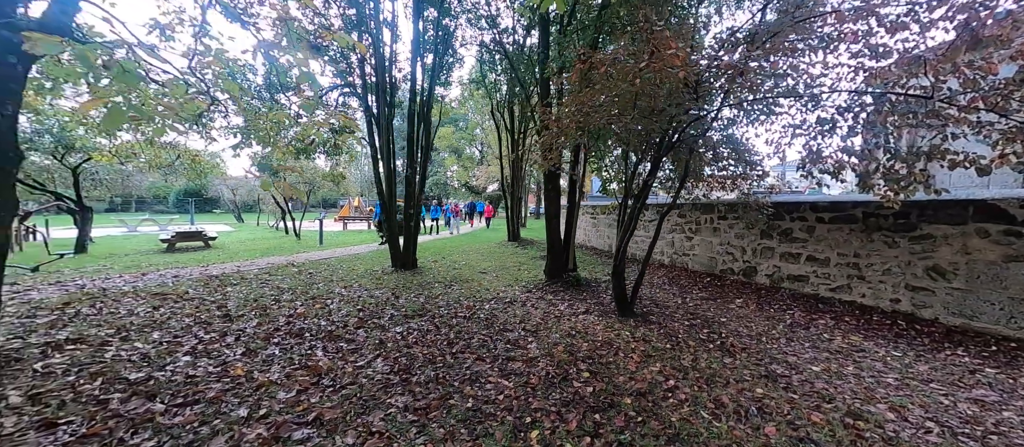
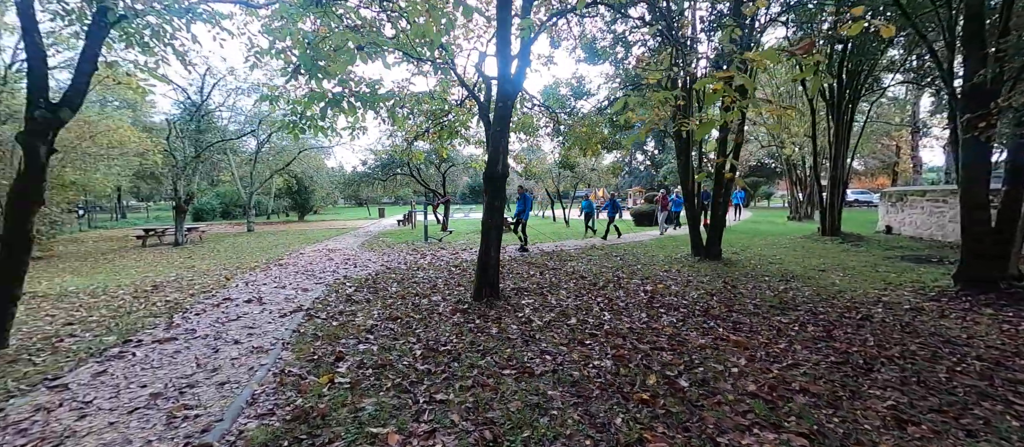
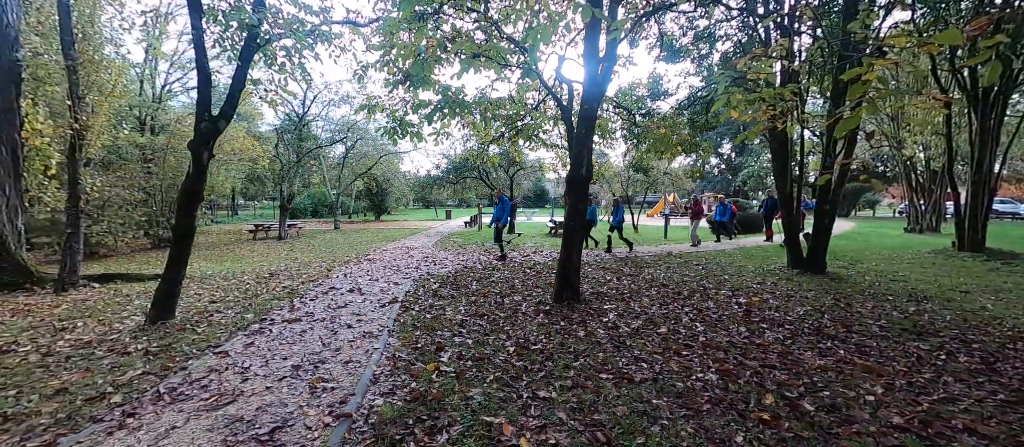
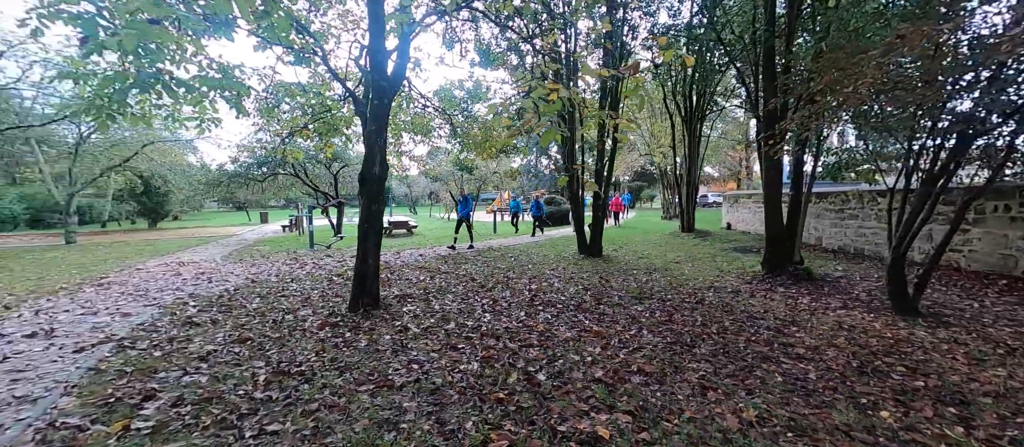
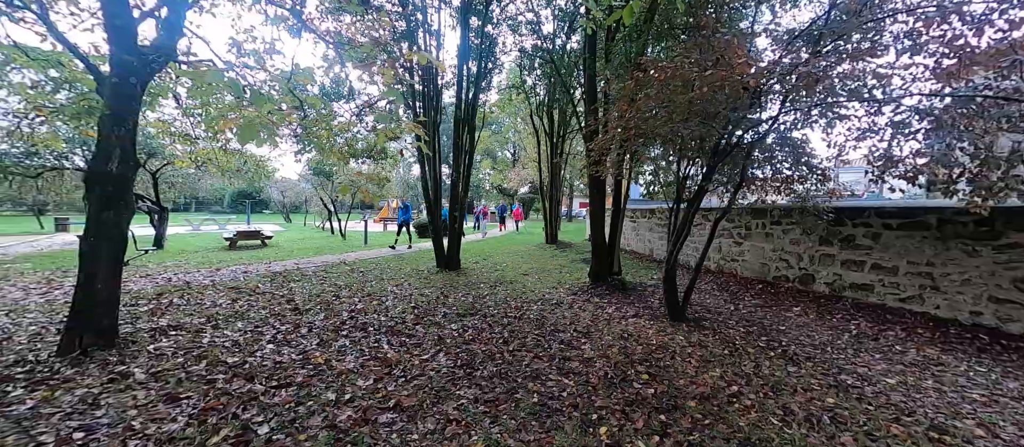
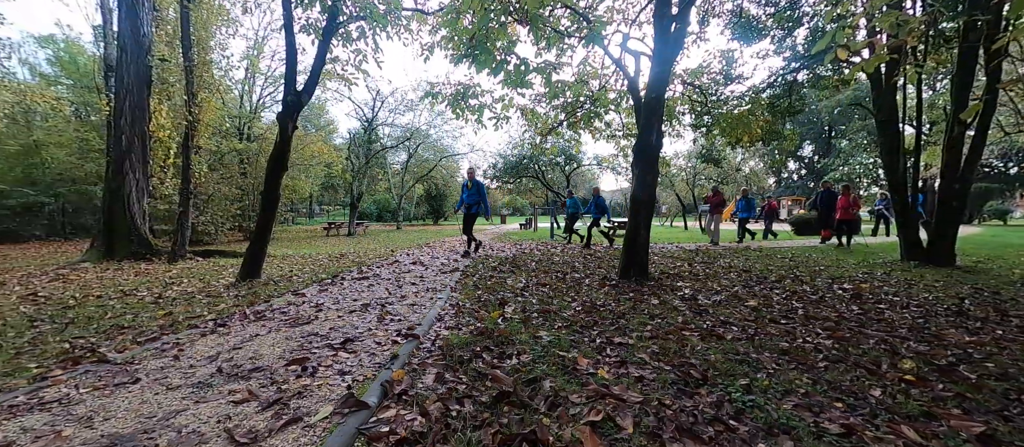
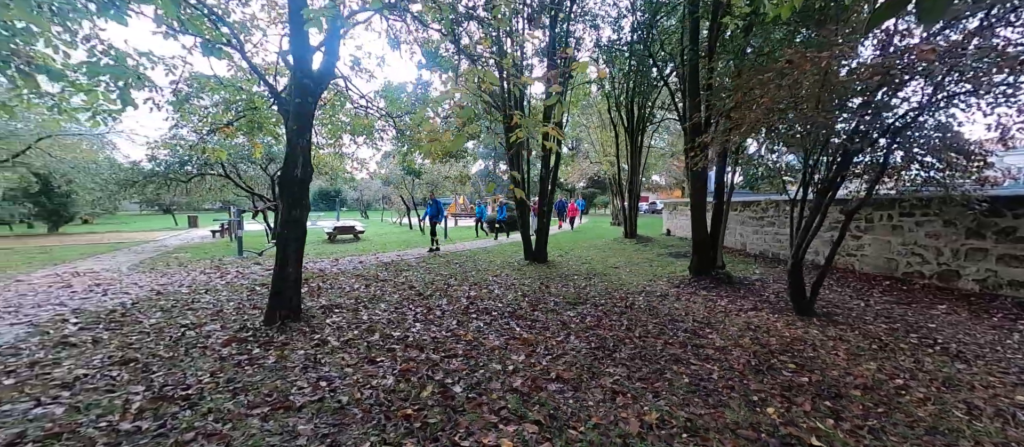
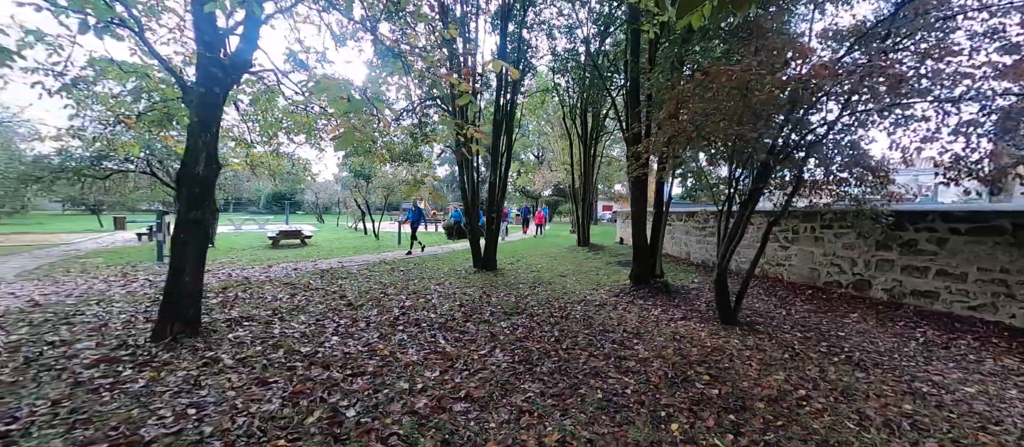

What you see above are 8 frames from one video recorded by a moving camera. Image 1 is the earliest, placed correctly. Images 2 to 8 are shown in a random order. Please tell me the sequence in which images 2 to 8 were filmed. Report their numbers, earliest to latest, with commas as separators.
5, 8, 7, 4, 2, 3, 6
